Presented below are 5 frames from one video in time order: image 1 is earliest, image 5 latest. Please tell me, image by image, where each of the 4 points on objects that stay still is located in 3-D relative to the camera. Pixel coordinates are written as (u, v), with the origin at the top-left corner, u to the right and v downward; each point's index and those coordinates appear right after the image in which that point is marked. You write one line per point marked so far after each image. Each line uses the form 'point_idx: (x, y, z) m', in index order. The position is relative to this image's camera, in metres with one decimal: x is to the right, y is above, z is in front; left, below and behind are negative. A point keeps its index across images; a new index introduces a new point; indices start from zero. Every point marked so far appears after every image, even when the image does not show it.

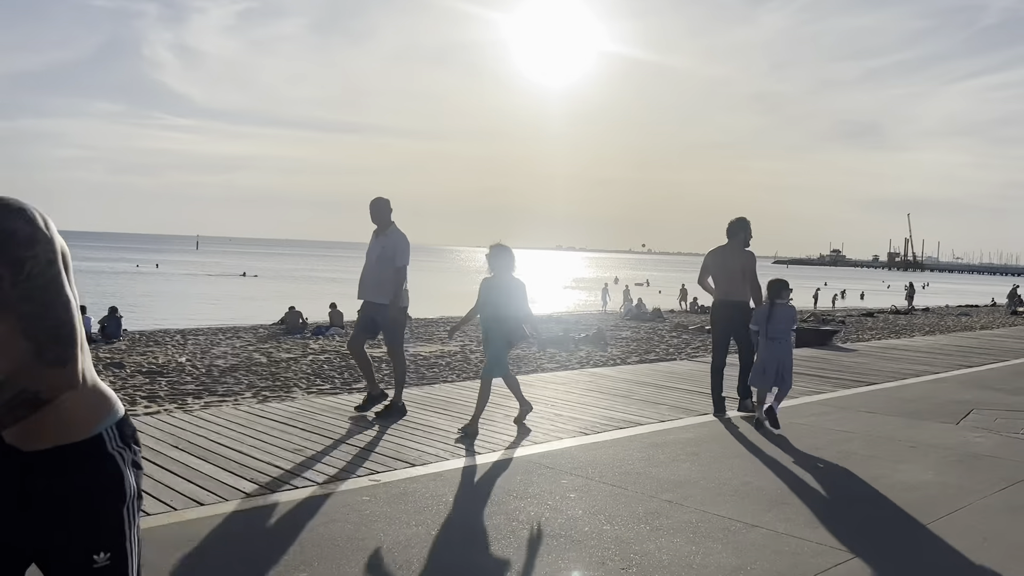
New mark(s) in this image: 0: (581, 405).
0: (+0.6, -1.0, +7.3) m
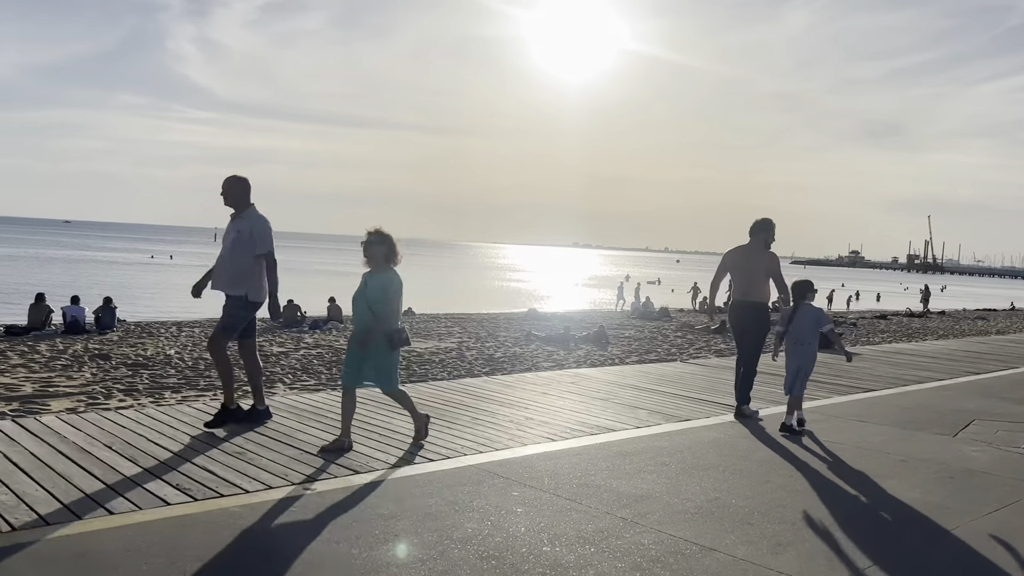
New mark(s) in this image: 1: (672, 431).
0: (+0.4, -1.0, +7.0) m
1: (+1.2, -1.0, +6.2) m
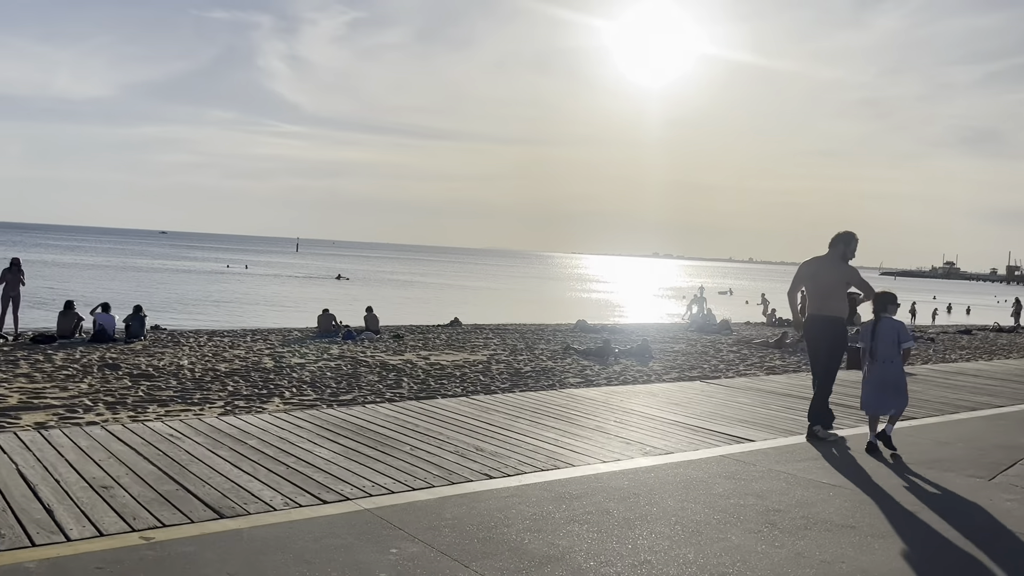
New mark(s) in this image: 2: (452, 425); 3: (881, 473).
0: (+0.1, -1.1, +6.1) m
1: (+0.8, -1.1, +5.3) m
2: (-0.4, -1.0, +6.3) m
3: (+2.4, -1.2, +5.6) m
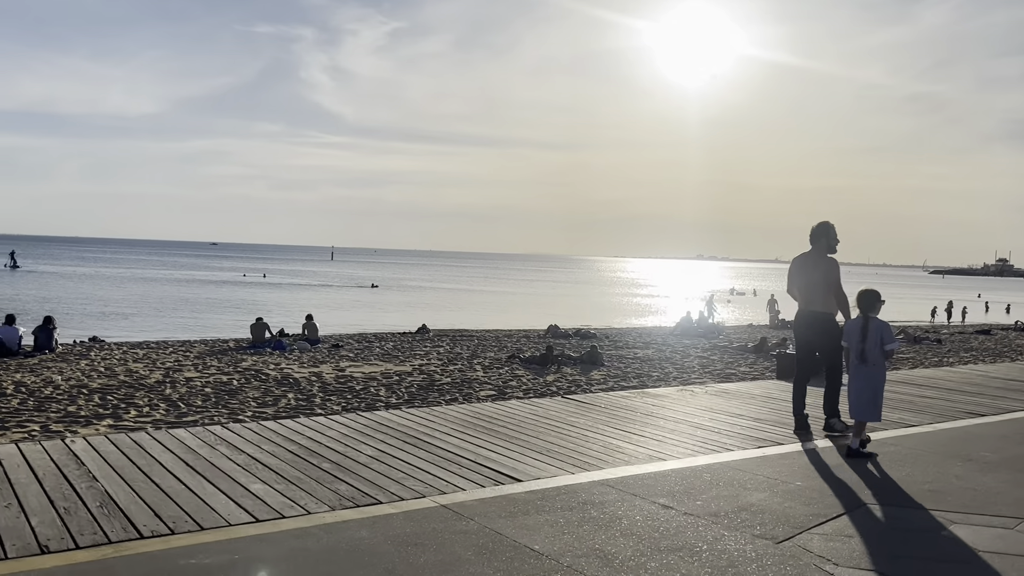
0: (-1.6, -1.1, +4.8) m
1: (-1.0, -1.1, +4.0) m
2: (-2.2, -1.1, +5.0) m
3: (+0.7, -1.2, +4.2) m
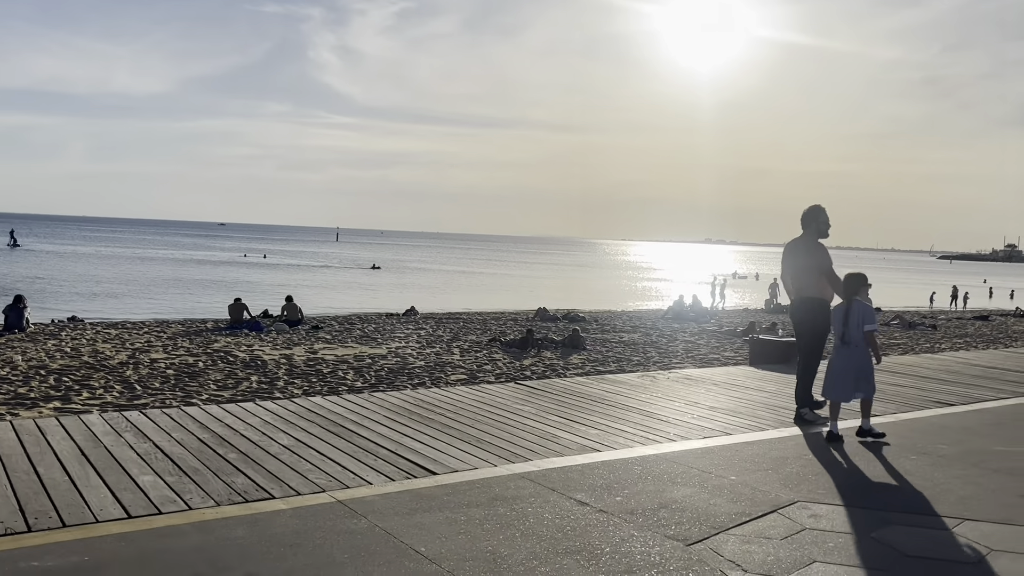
0: (-2.1, -1.0, +4.6) m
1: (-1.5, -1.0, +3.7) m
2: (-2.7, -0.9, +4.7) m
3: (+0.2, -1.1, +3.9) m
